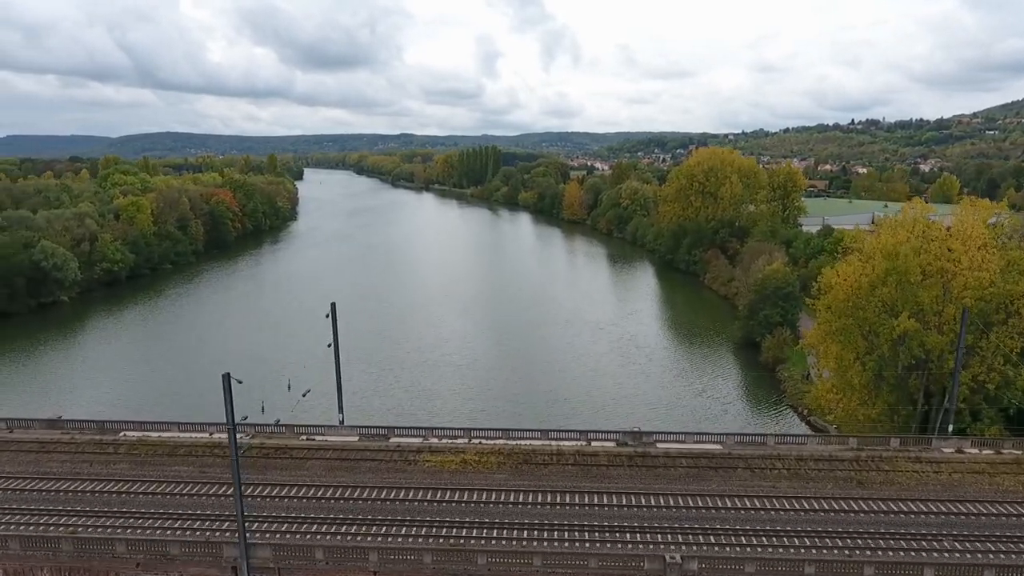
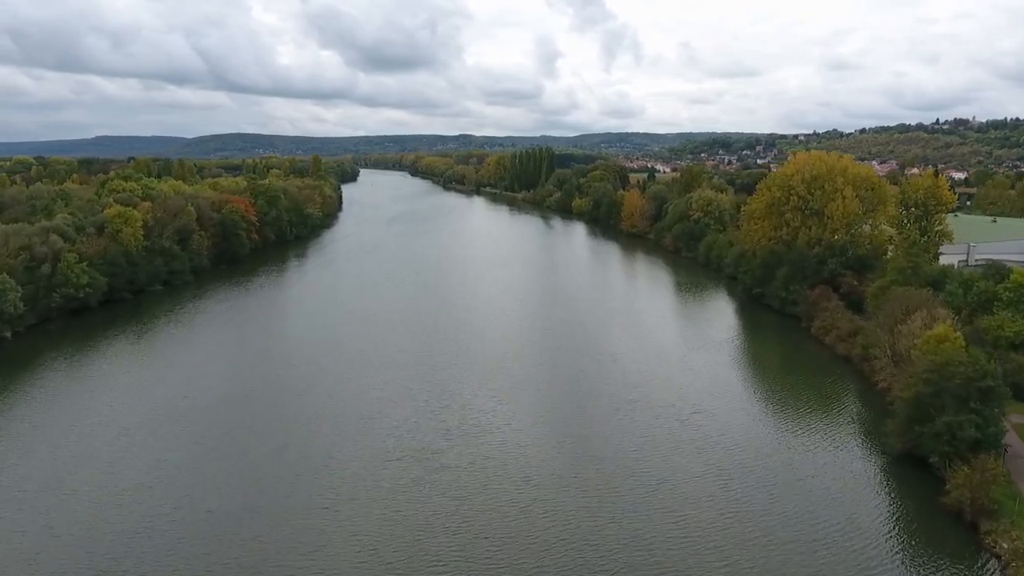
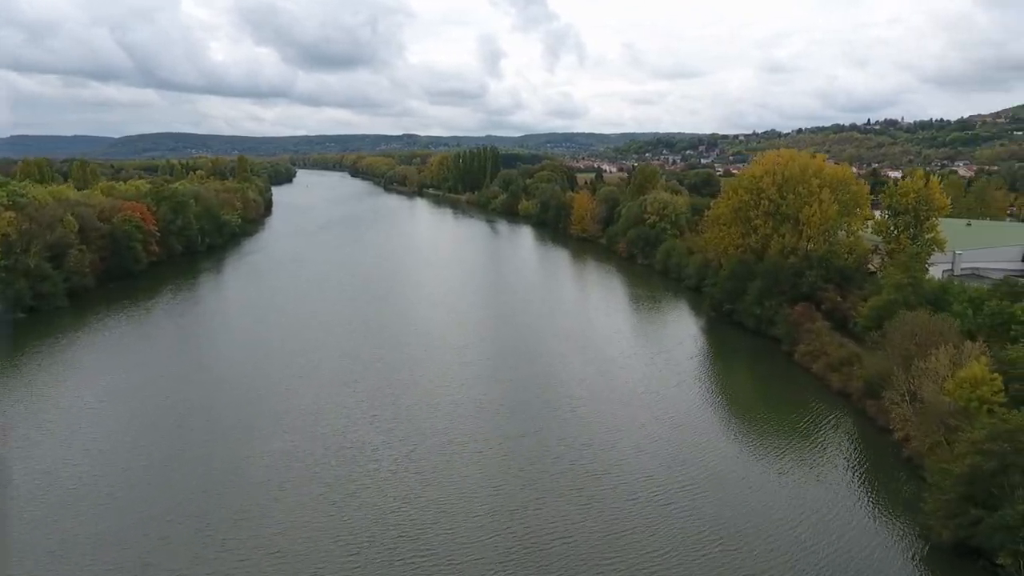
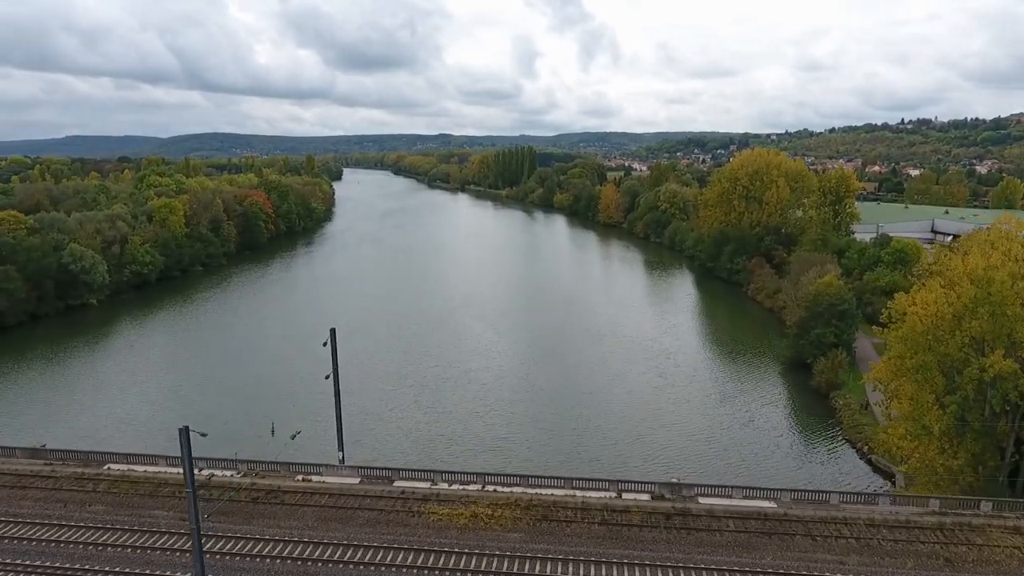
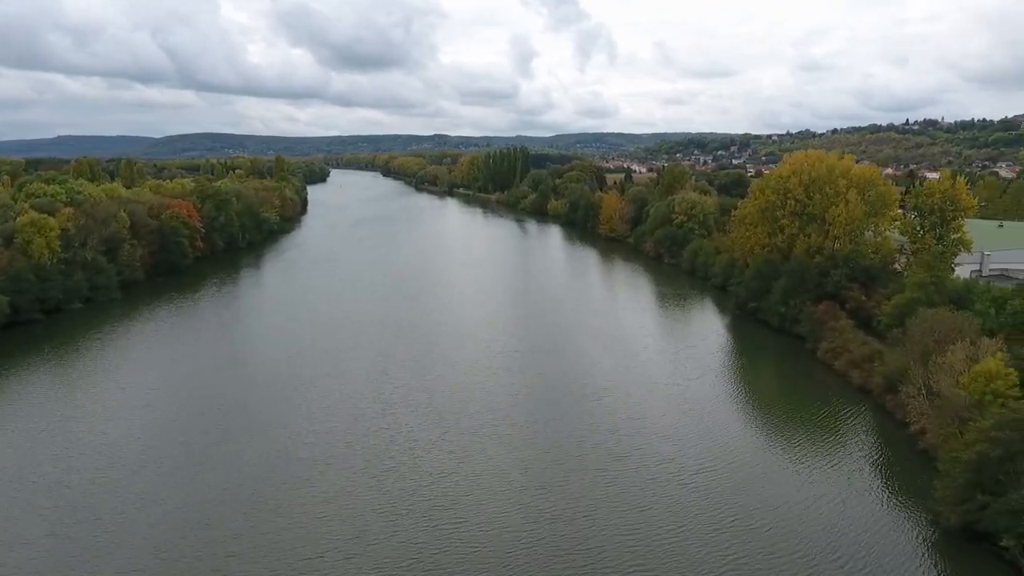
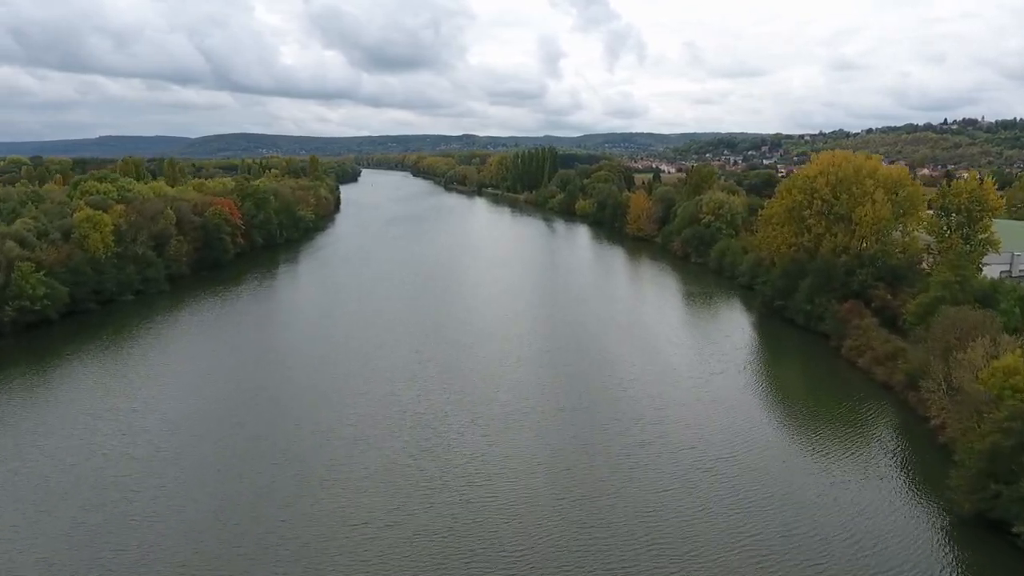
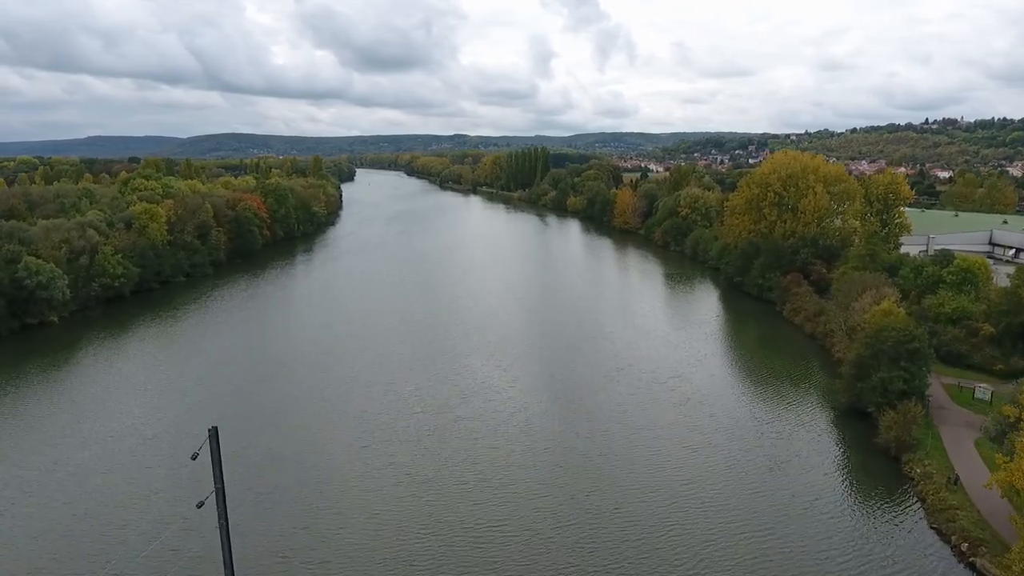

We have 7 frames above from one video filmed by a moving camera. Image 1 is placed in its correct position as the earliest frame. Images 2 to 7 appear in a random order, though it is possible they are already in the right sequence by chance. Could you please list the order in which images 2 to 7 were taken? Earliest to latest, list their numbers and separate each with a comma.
4, 7, 2, 6, 5, 3
